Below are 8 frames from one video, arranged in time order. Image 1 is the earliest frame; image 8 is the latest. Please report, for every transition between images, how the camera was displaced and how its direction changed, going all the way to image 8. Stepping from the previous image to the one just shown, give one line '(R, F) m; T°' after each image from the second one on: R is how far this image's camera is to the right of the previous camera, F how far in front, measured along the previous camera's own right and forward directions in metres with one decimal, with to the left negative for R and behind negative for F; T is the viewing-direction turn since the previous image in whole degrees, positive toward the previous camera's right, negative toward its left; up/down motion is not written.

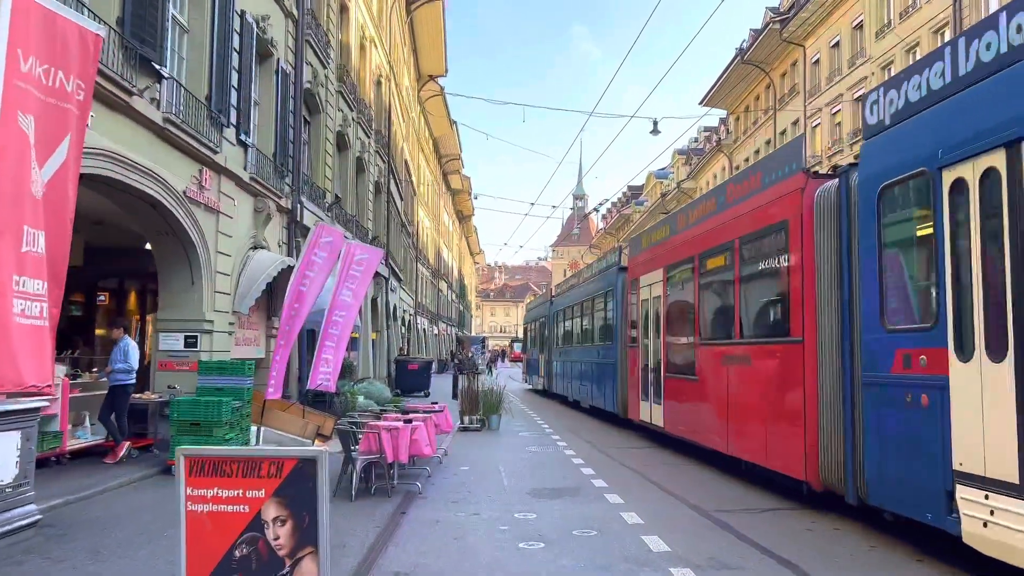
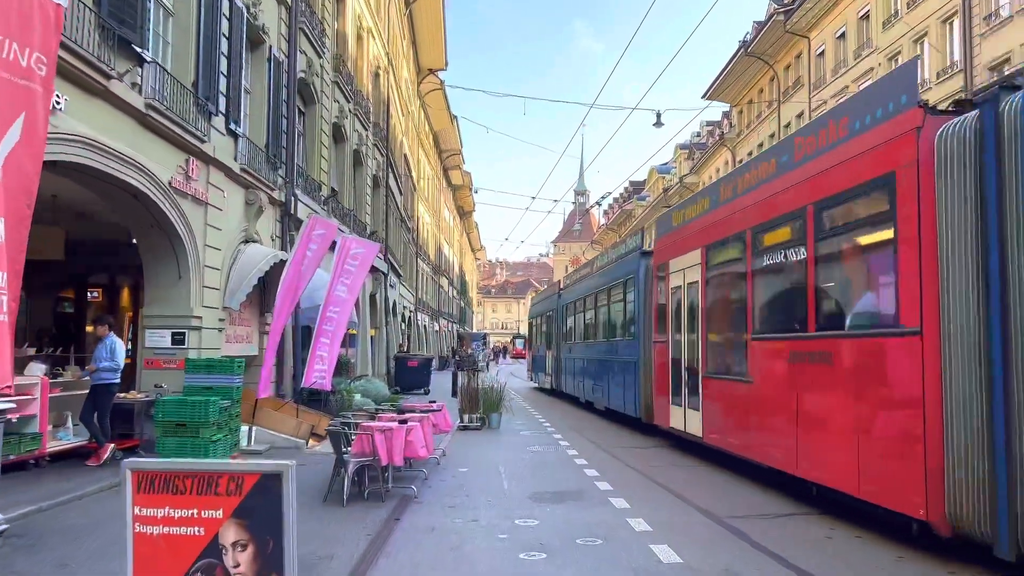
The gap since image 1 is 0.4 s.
(0.0, +0.5) m; 0°
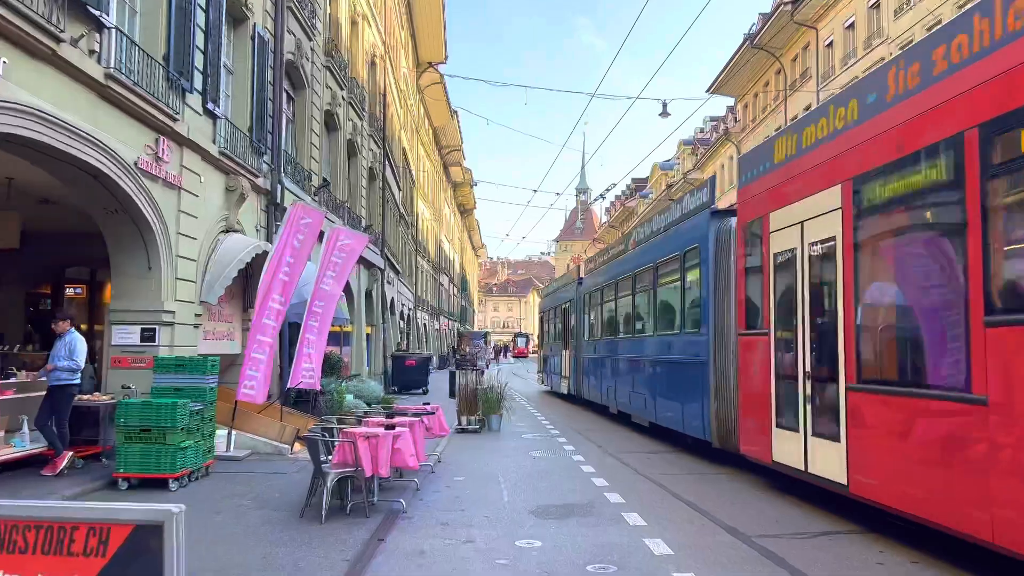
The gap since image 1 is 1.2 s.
(0.0, +1.0) m; 0°
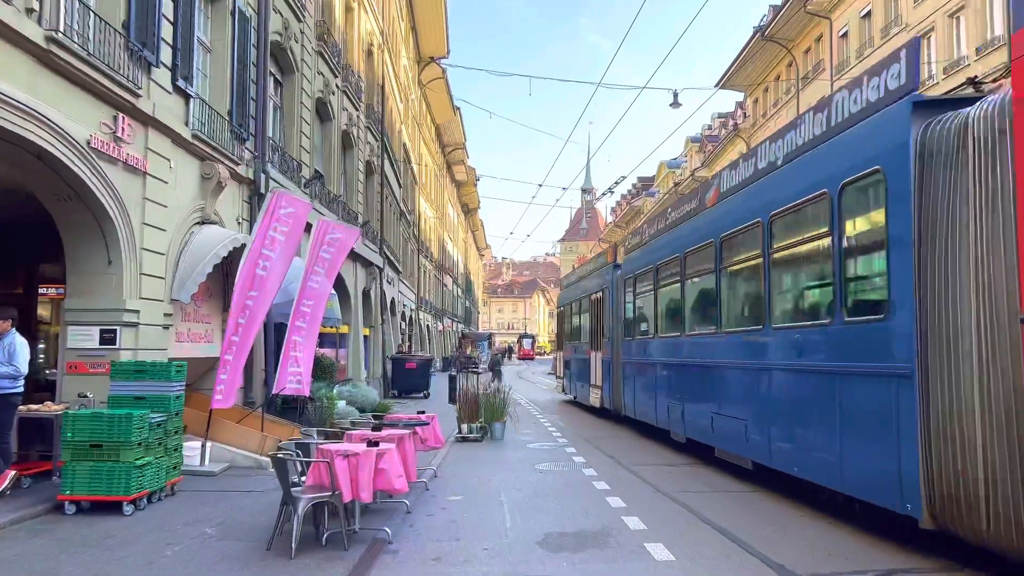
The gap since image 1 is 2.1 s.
(0.0, +1.2) m; 0°
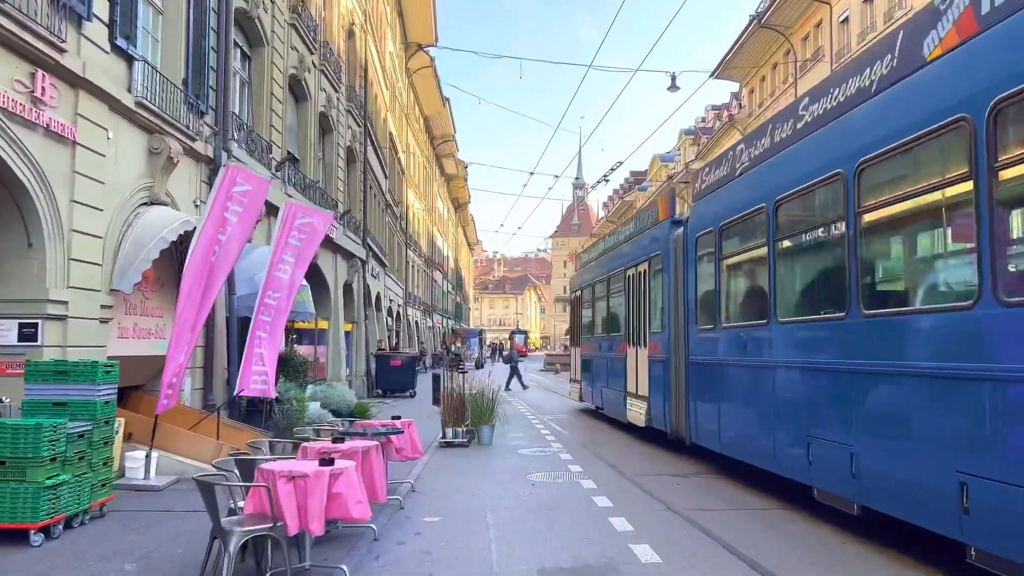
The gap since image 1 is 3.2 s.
(0.0, +1.3) m; +1°
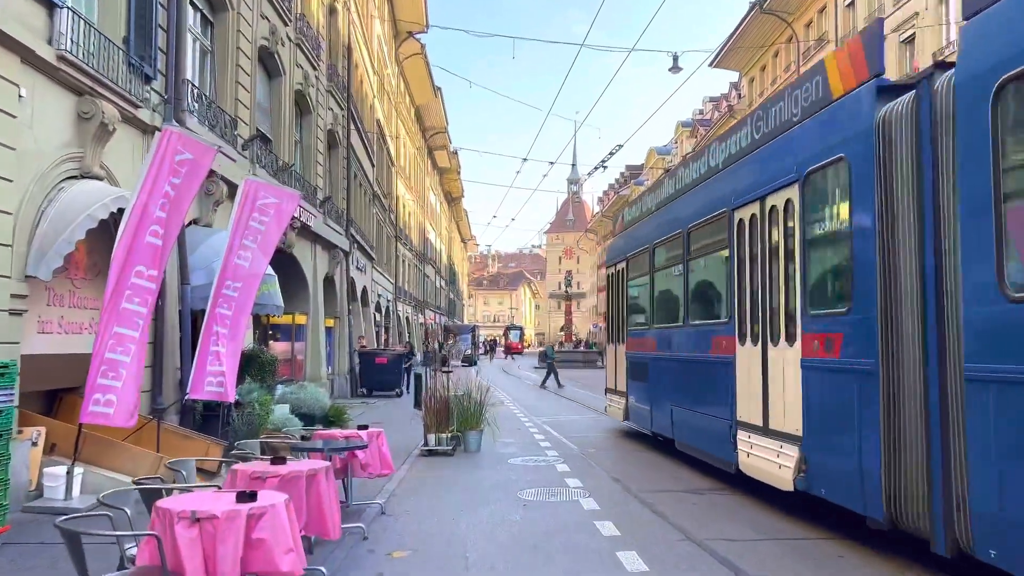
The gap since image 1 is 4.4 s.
(+0.1, +1.4) m; 0°
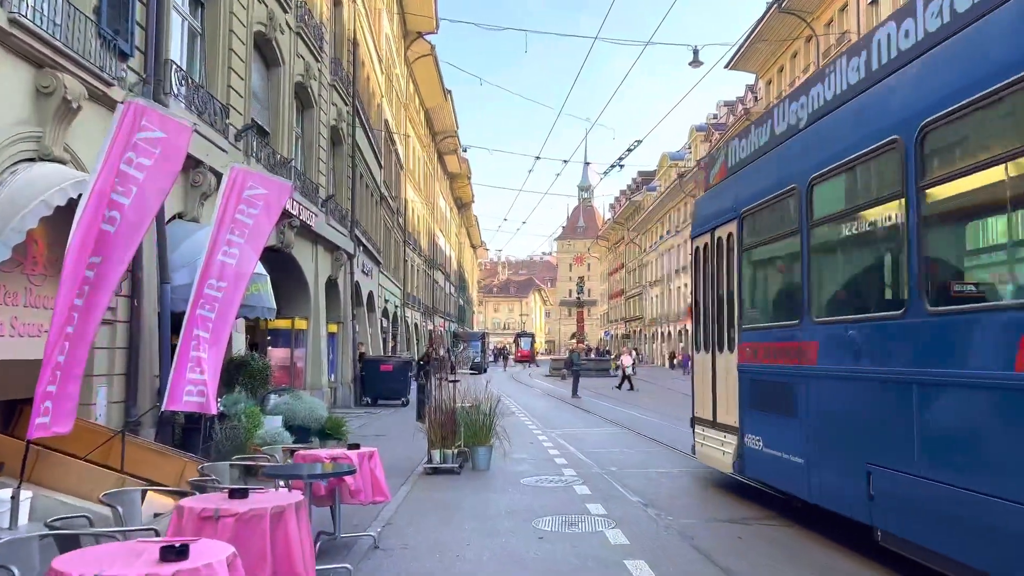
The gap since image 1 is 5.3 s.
(0.0, +1.1) m; -1°
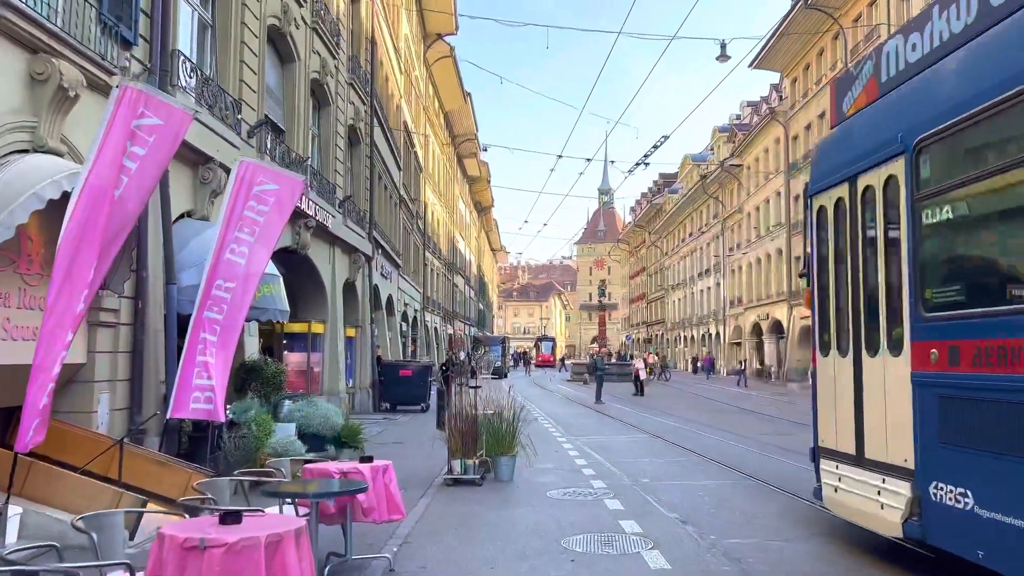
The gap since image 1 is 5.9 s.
(-0.1, +0.6) m; -1°
